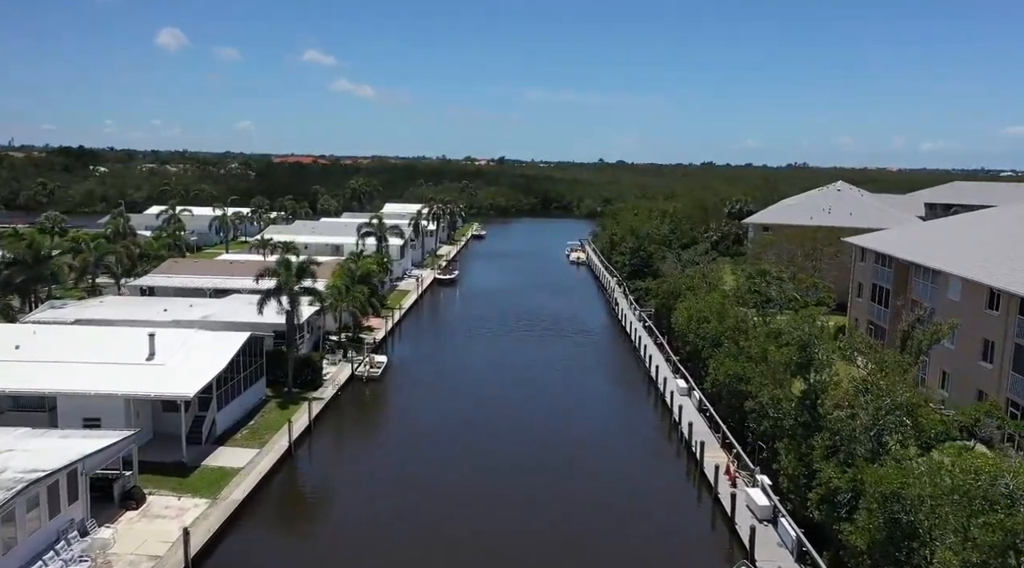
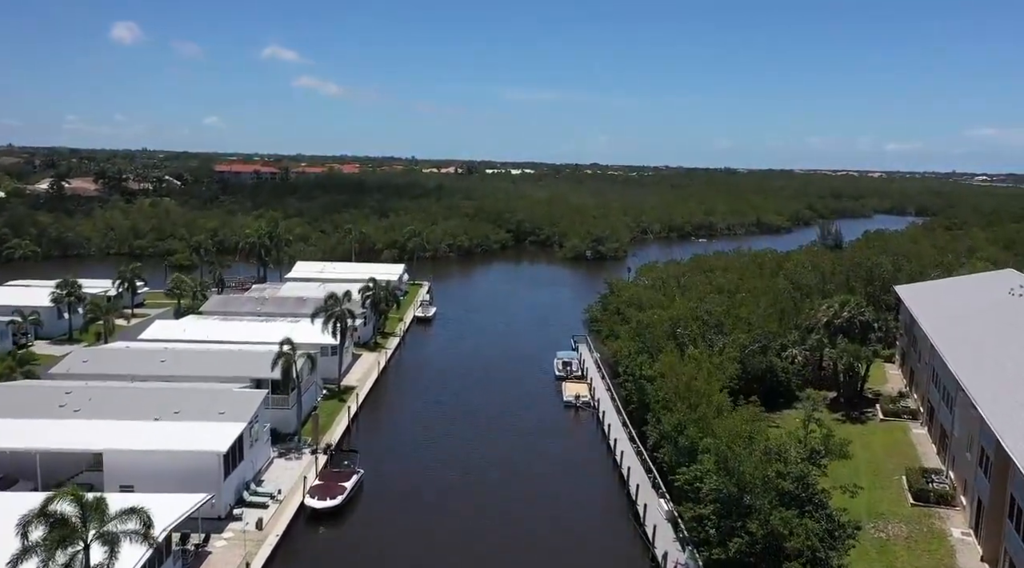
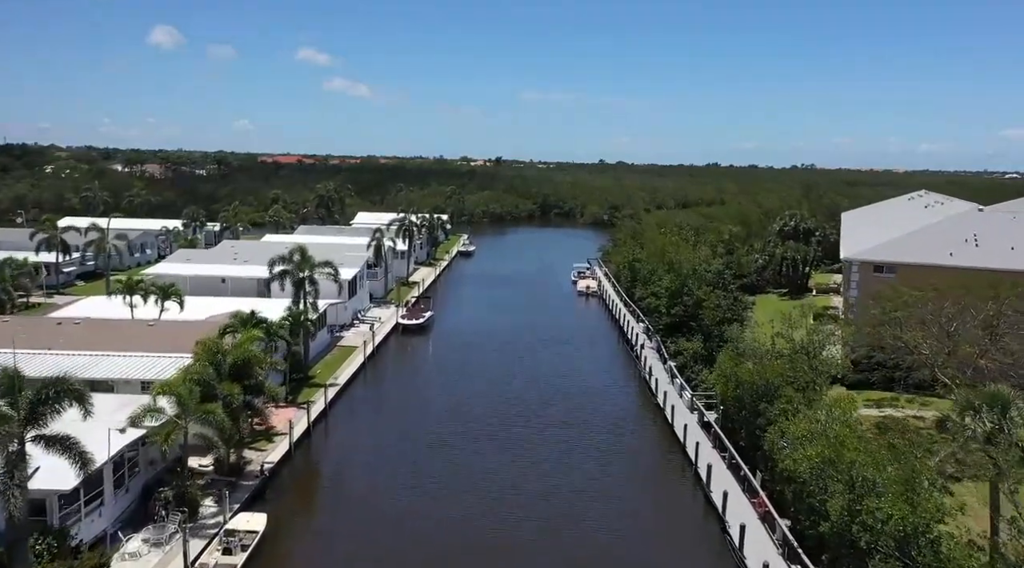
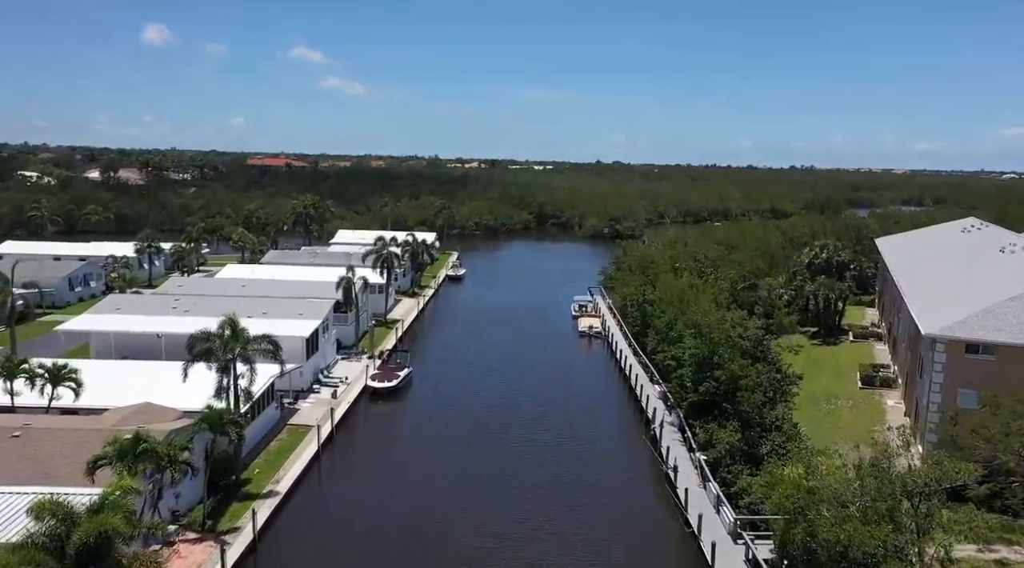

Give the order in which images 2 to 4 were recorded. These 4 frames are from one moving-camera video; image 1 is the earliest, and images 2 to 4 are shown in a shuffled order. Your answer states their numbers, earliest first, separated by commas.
3, 4, 2
